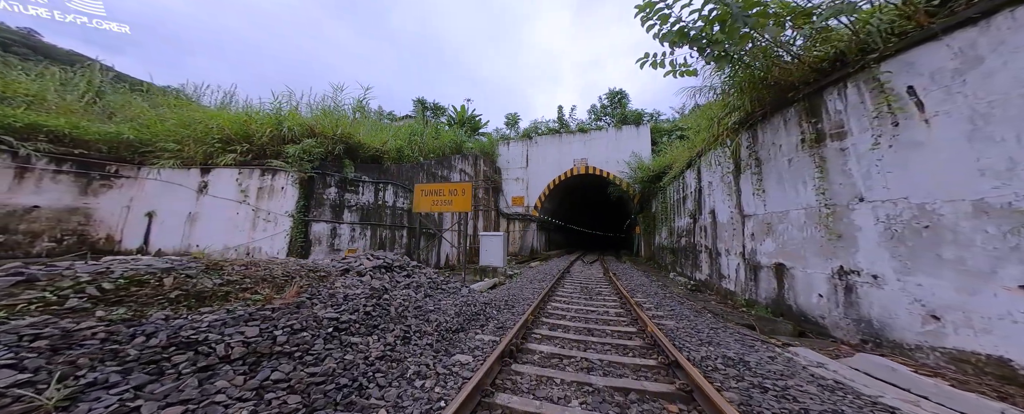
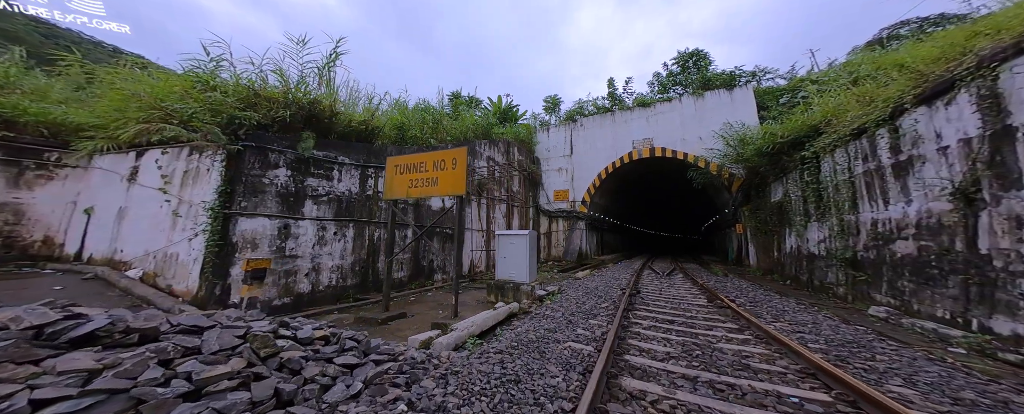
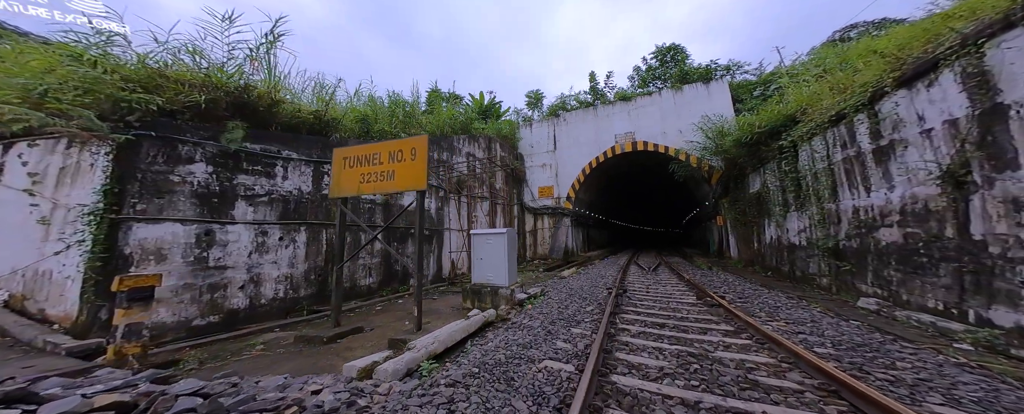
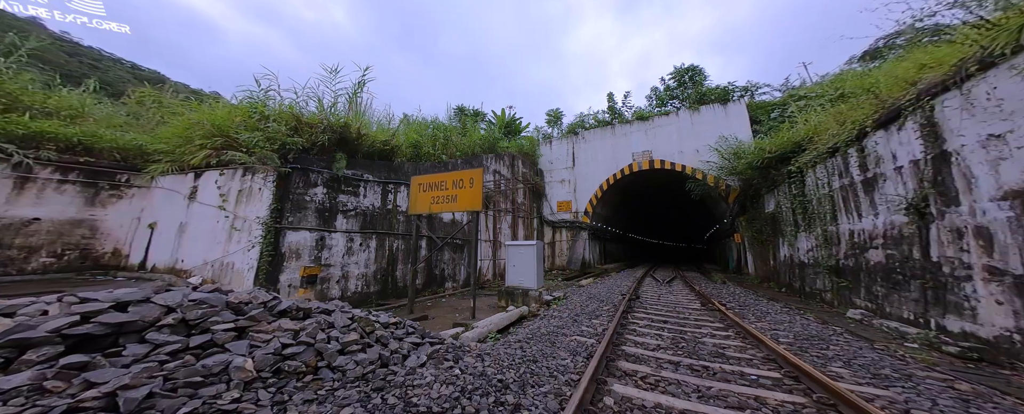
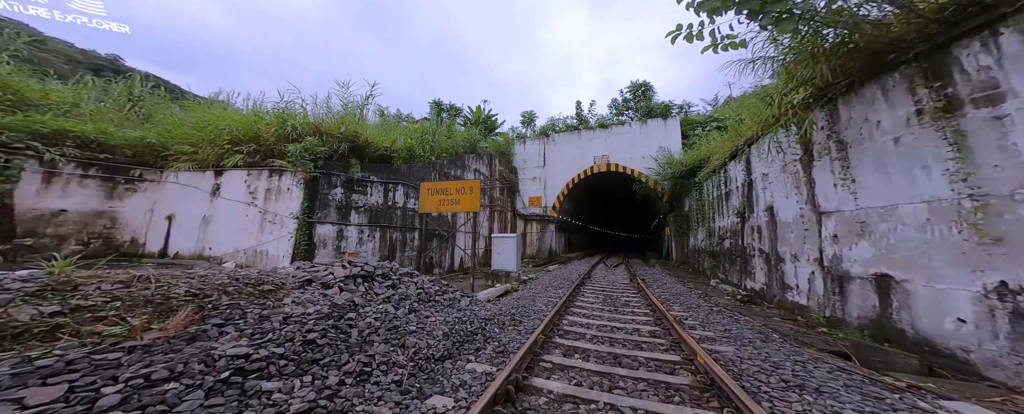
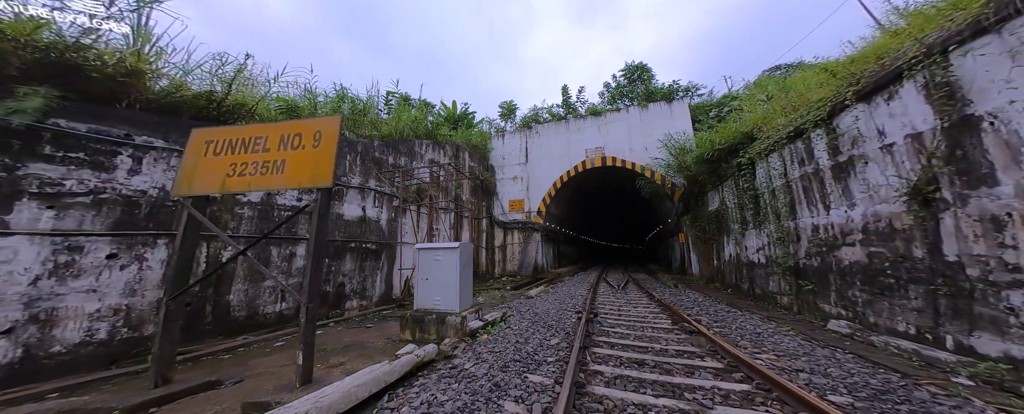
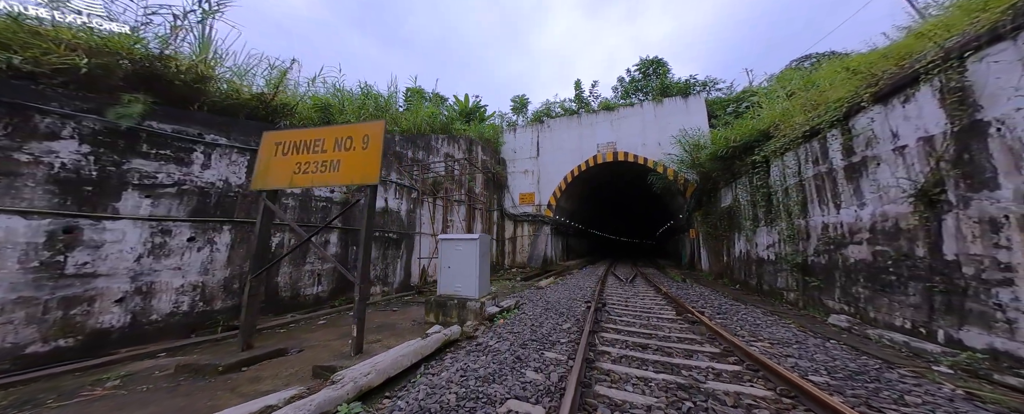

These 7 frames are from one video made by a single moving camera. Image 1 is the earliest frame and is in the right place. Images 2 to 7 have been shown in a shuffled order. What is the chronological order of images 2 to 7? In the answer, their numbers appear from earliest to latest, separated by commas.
5, 4, 2, 3, 7, 6
